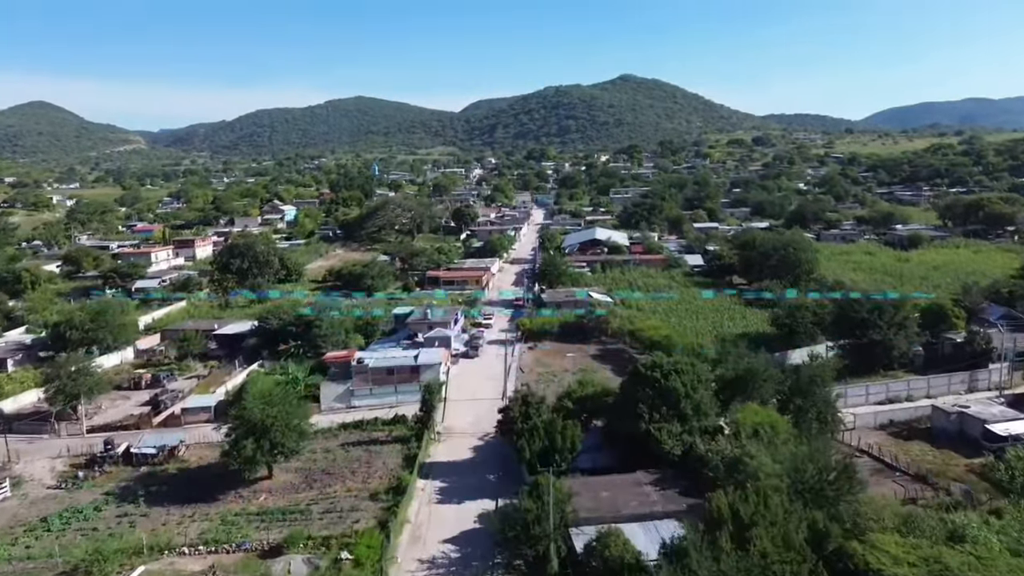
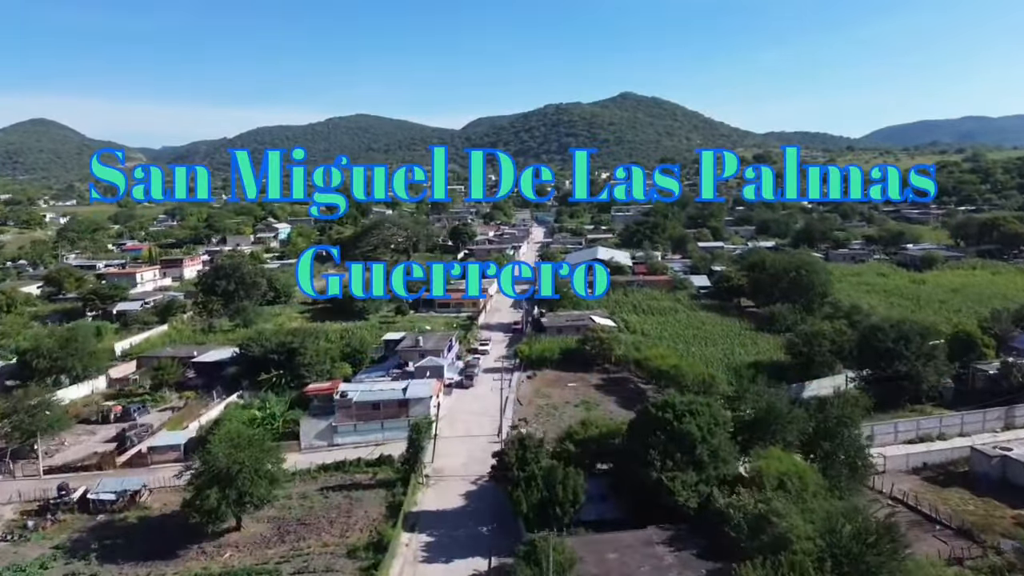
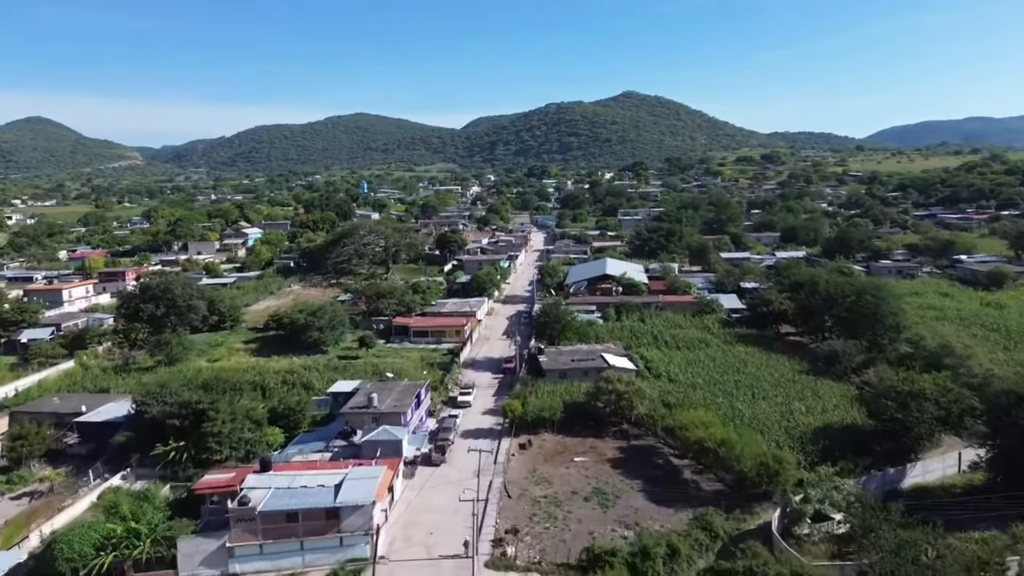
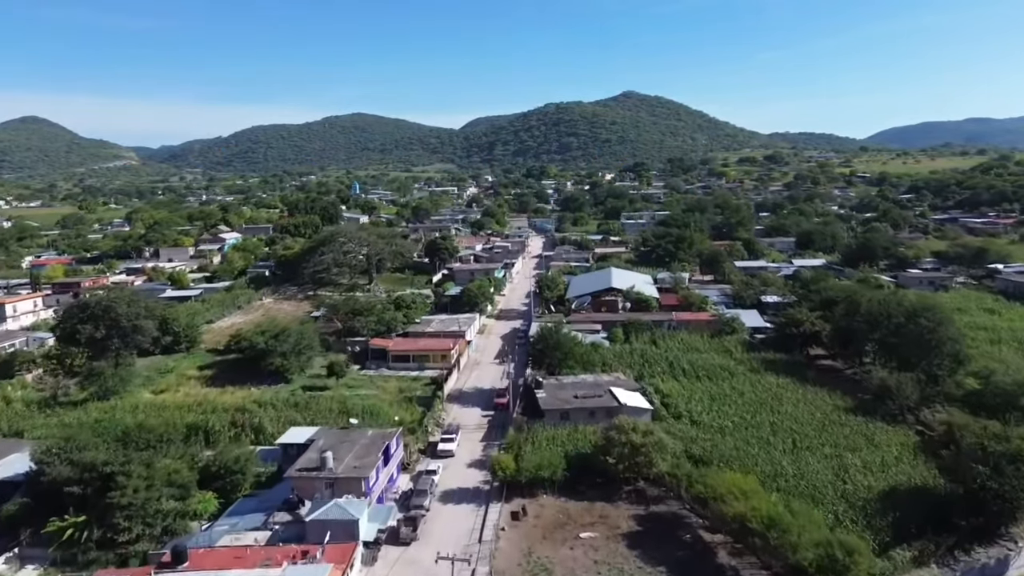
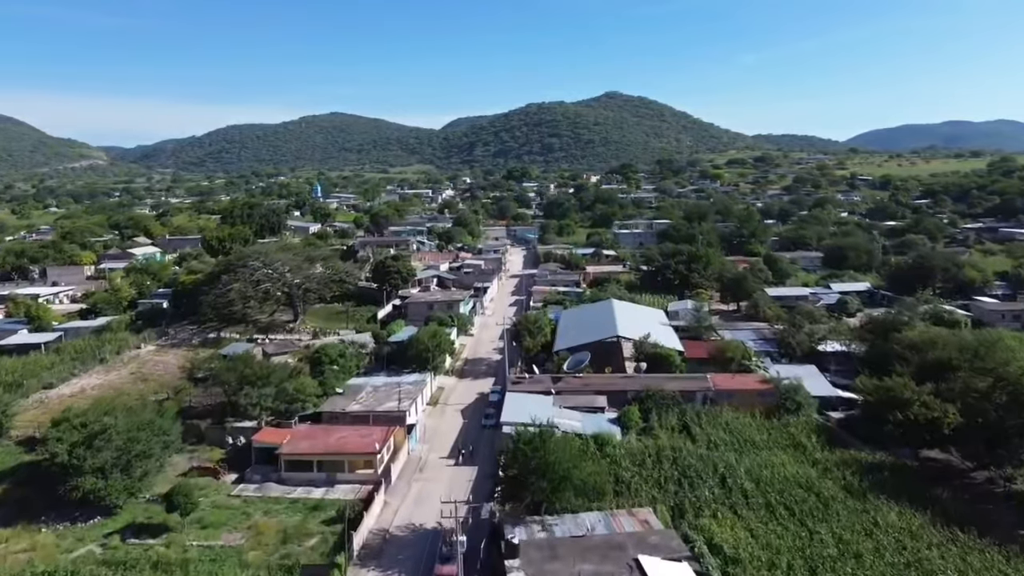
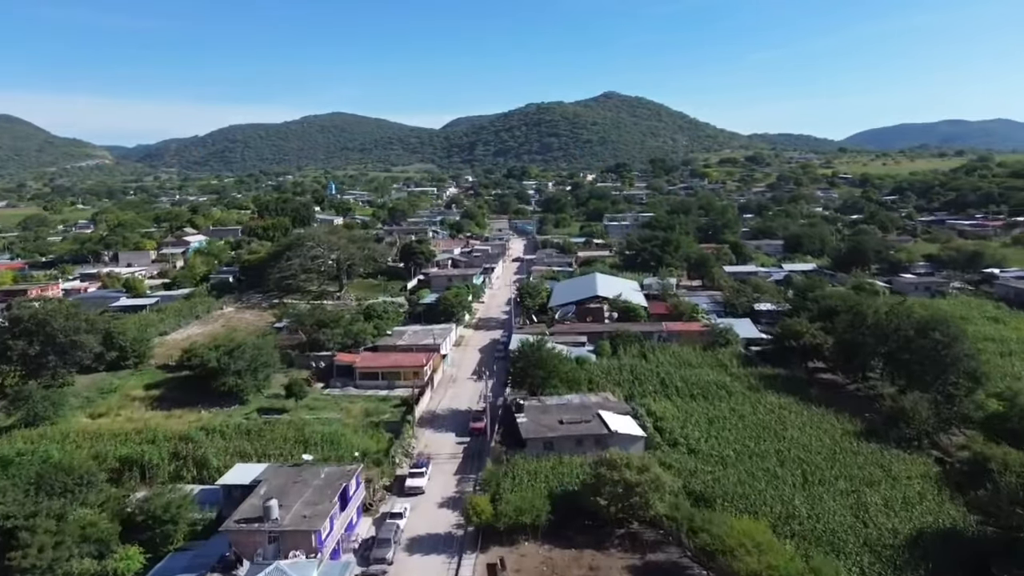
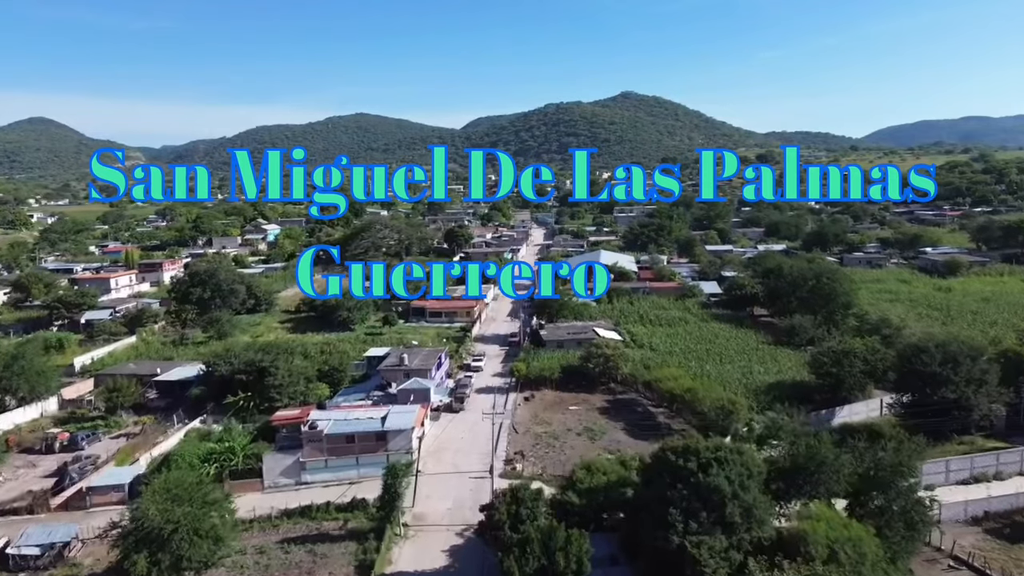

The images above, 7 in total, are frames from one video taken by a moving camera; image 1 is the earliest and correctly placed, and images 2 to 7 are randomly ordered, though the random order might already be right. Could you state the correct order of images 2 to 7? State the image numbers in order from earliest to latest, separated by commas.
2, 7, 3, 4, 6, 5
